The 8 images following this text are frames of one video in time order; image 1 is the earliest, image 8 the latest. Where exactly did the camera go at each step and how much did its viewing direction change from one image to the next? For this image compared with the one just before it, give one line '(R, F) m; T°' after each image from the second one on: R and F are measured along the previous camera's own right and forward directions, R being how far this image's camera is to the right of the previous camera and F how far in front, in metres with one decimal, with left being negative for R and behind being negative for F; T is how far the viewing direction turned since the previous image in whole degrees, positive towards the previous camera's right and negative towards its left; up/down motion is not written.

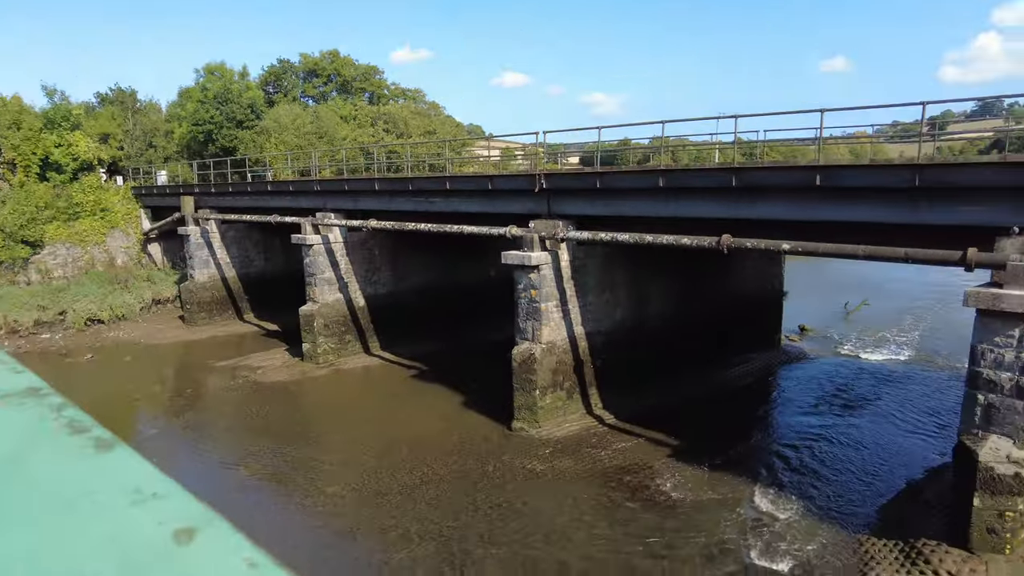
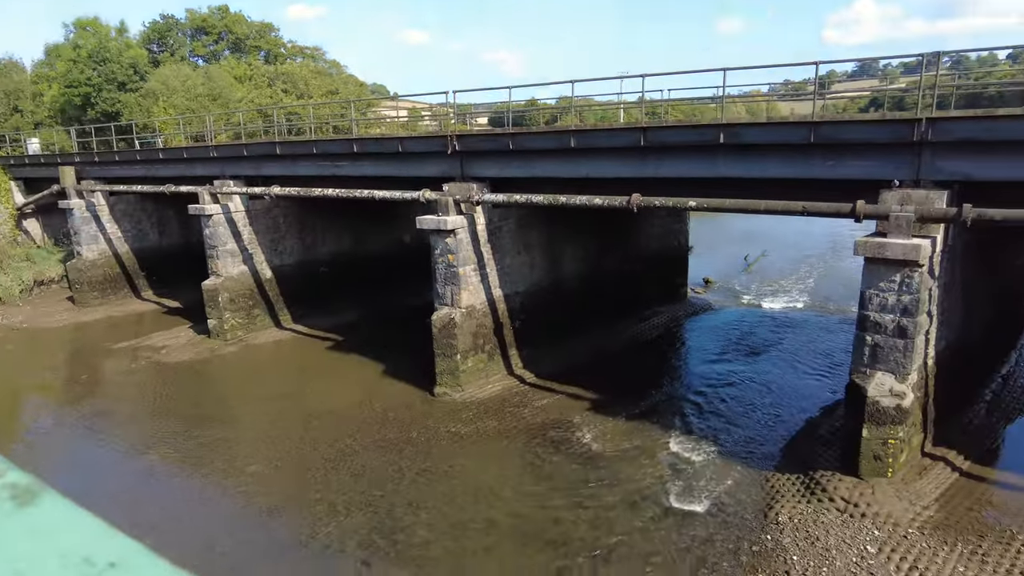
(-0.1, 0.0) m; +7°
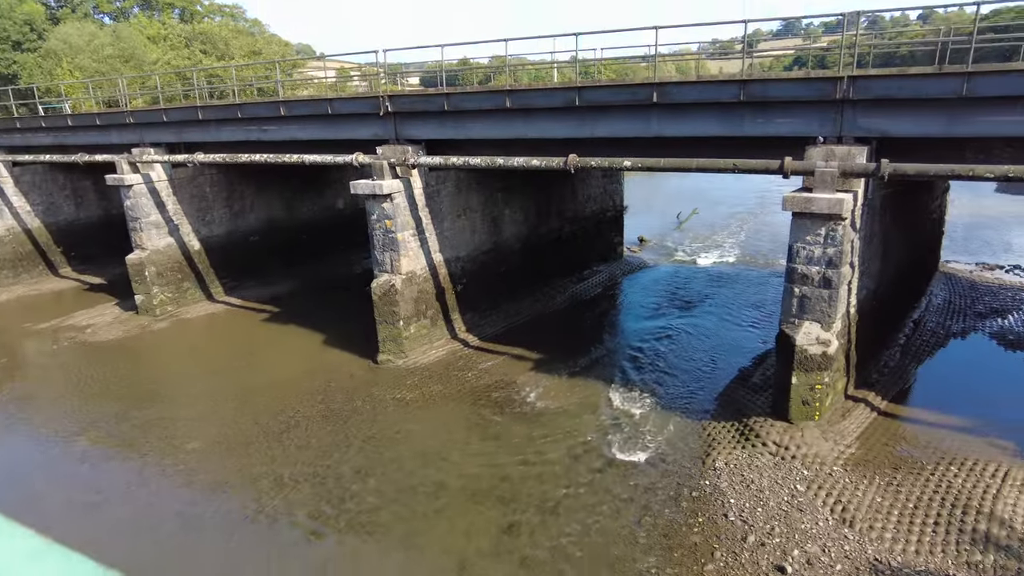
(0.0, 0.0) m; +5°
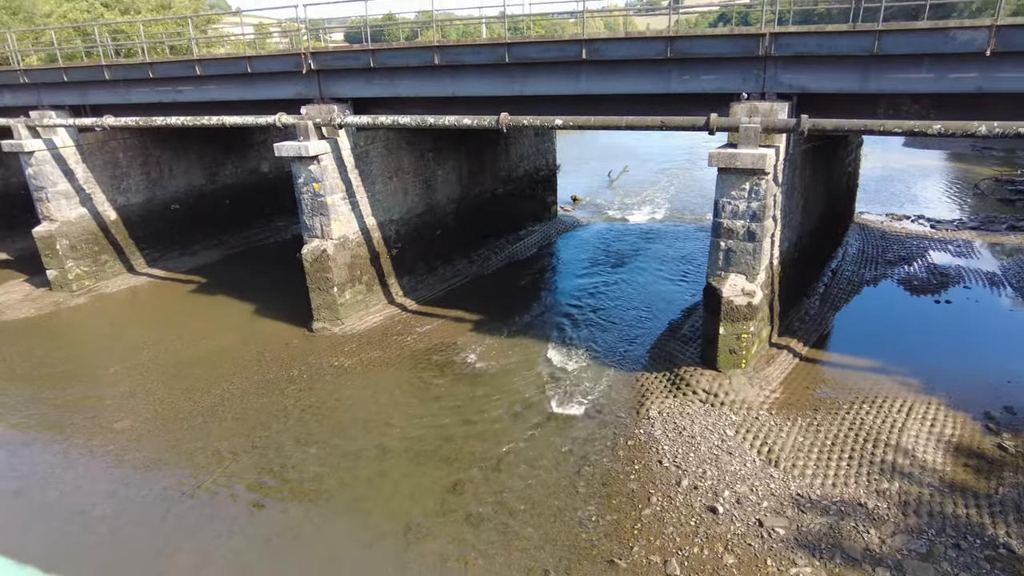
(0.0, 0.0) m; +6°
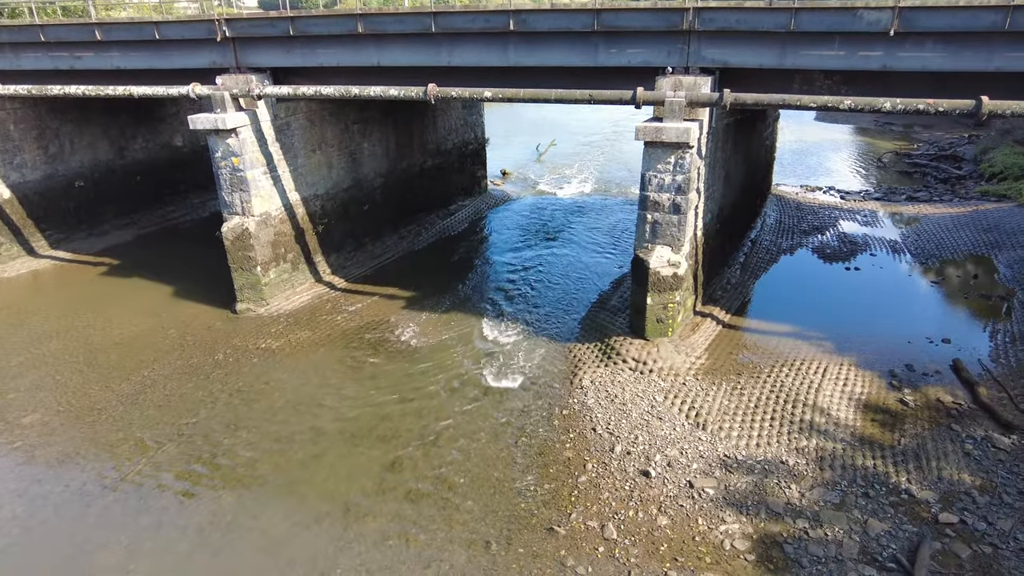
(-0.1, 0.0) m; +6°
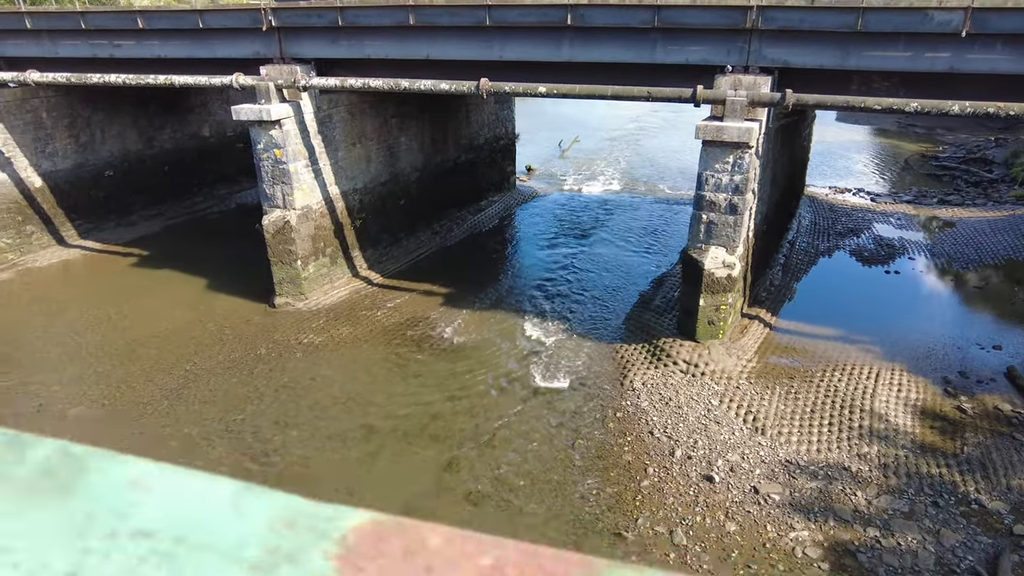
(-0.8, +0.1) m; 0°
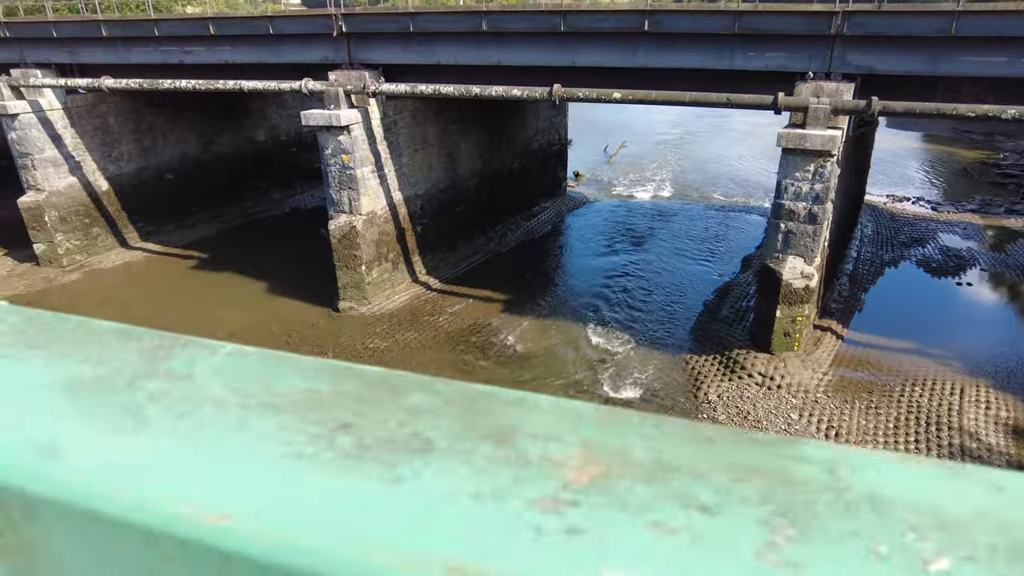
(-0.7, +0.1) m; -2°
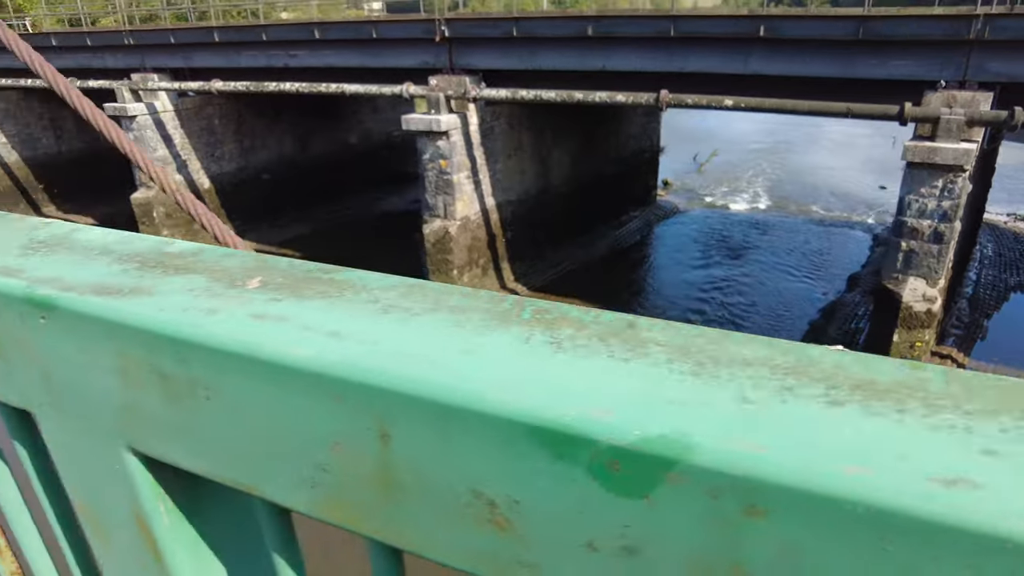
(-0.5, +0.2) m; -6°
